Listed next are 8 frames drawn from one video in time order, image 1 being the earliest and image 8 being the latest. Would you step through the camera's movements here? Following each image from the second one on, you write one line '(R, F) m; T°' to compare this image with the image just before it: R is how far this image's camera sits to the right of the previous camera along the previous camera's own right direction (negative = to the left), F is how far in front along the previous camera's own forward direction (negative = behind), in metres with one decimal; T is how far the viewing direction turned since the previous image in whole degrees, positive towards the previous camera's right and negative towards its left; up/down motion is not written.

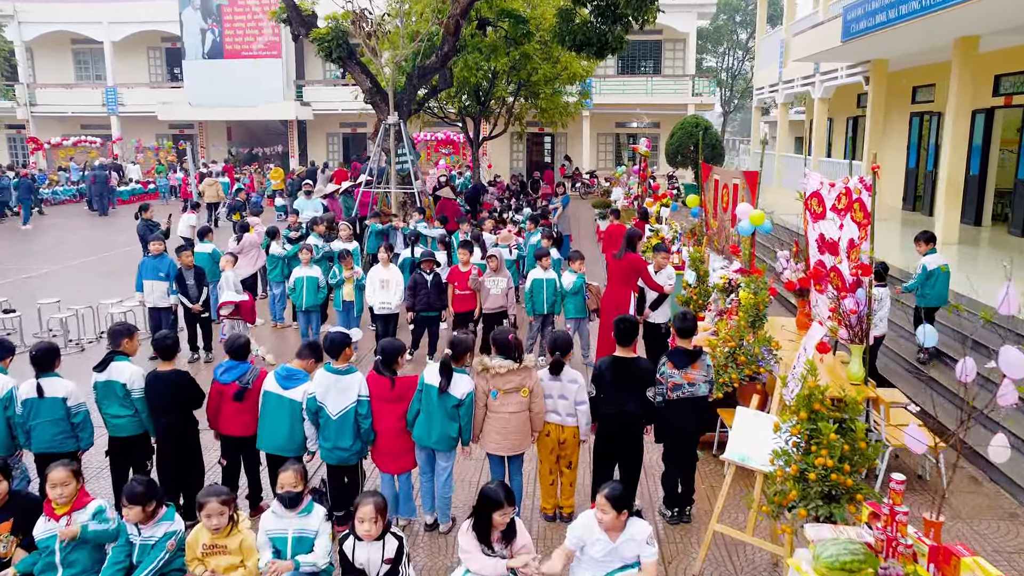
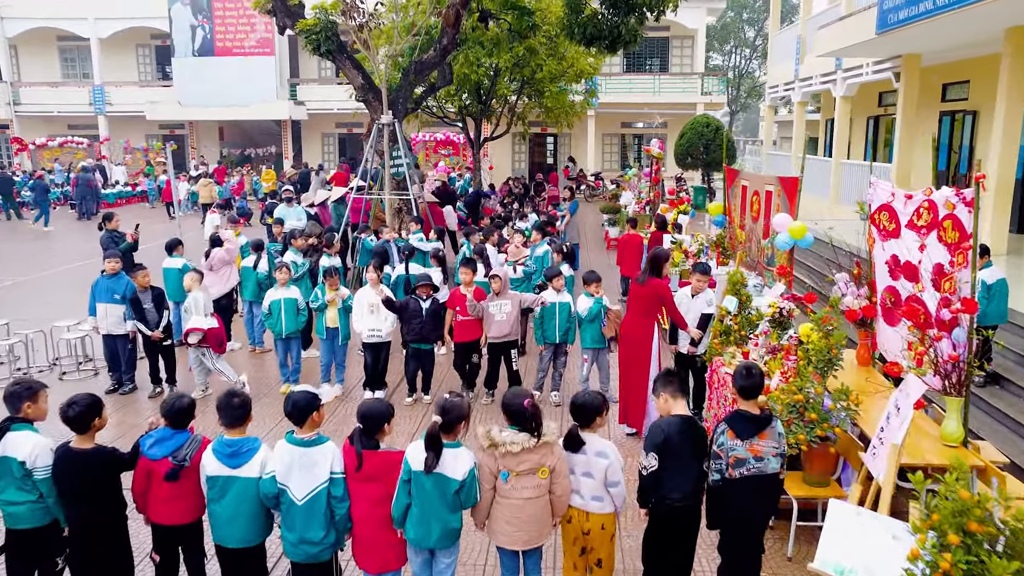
(-0.1, +1.0) m; 0°
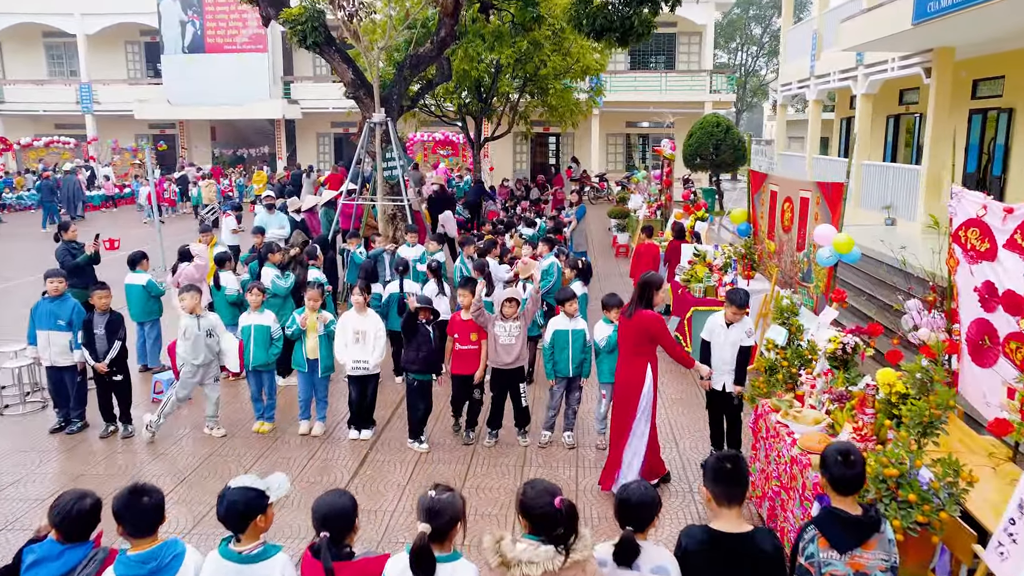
(0.0, +0.9) m; 0°
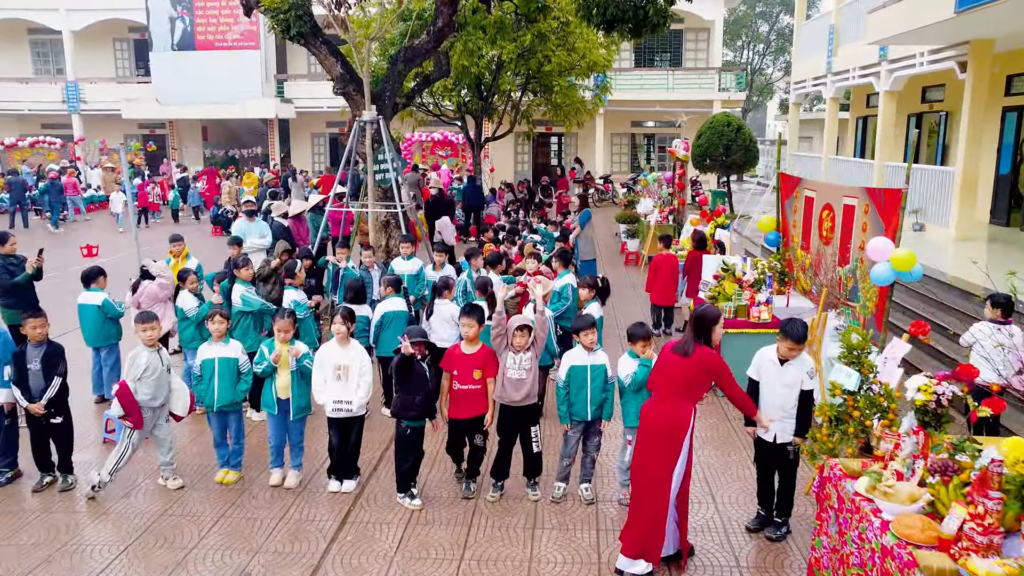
(-0.1, +0.9) m; 0°
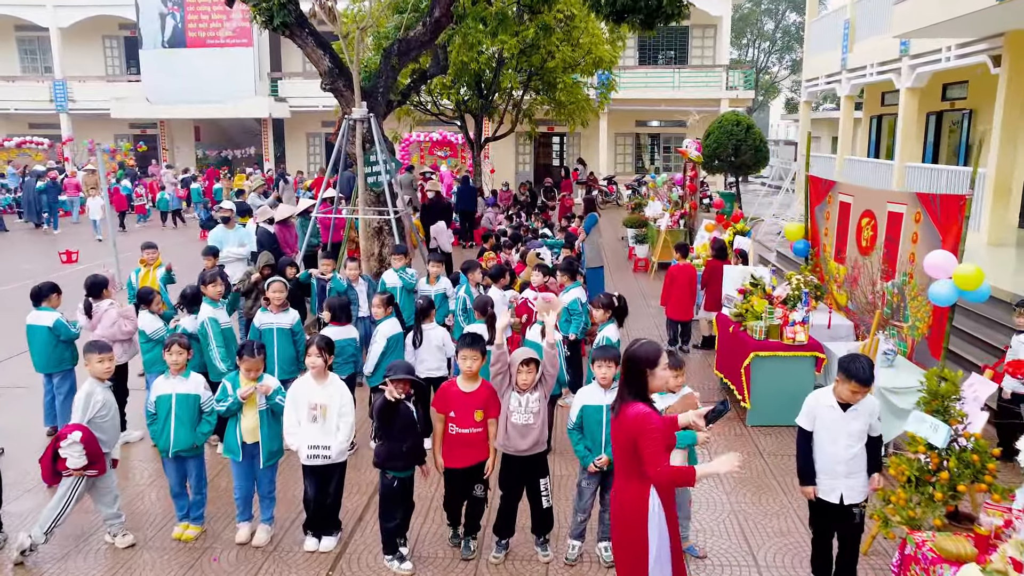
(0.0, +0.8) m; 0°
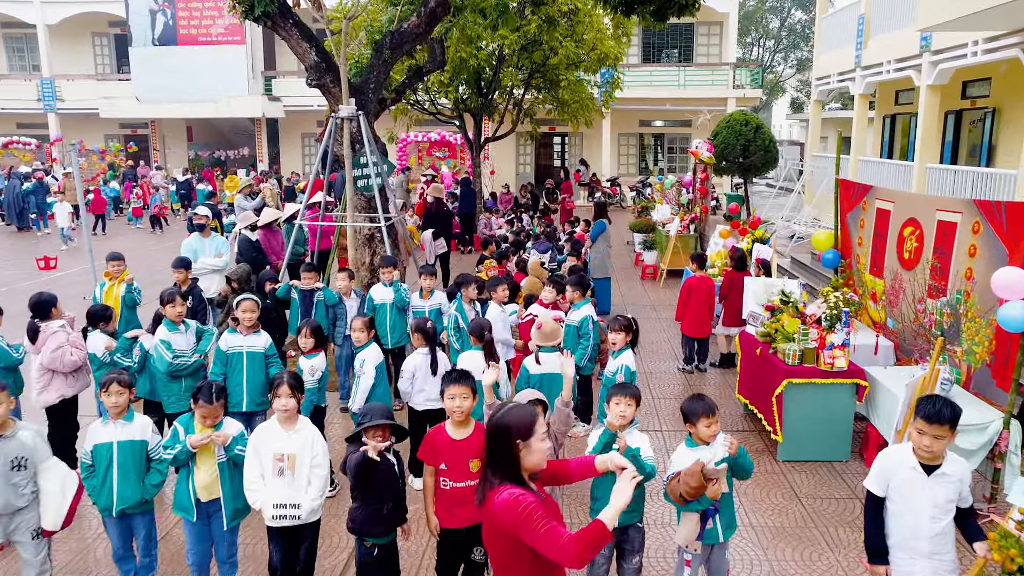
(0.0, +0.7) m; 0°
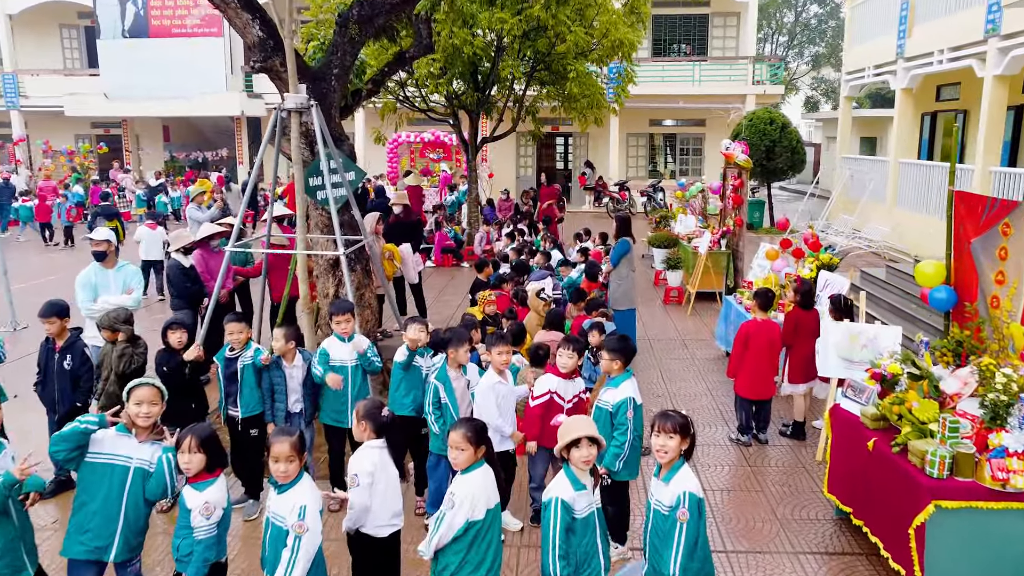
(0.0, +1.9) m; 0°
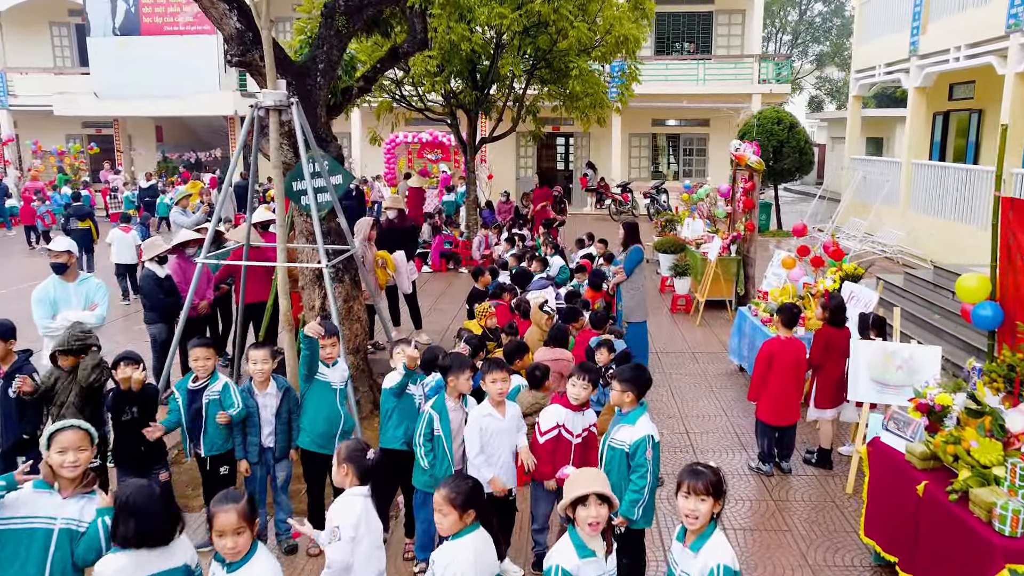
(0.0, +0.5) m; 0°
